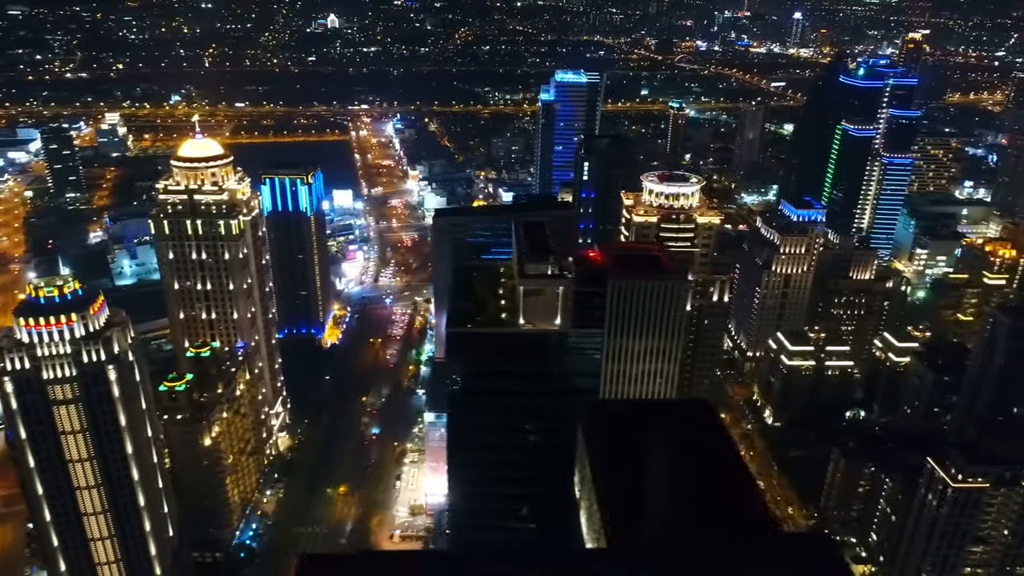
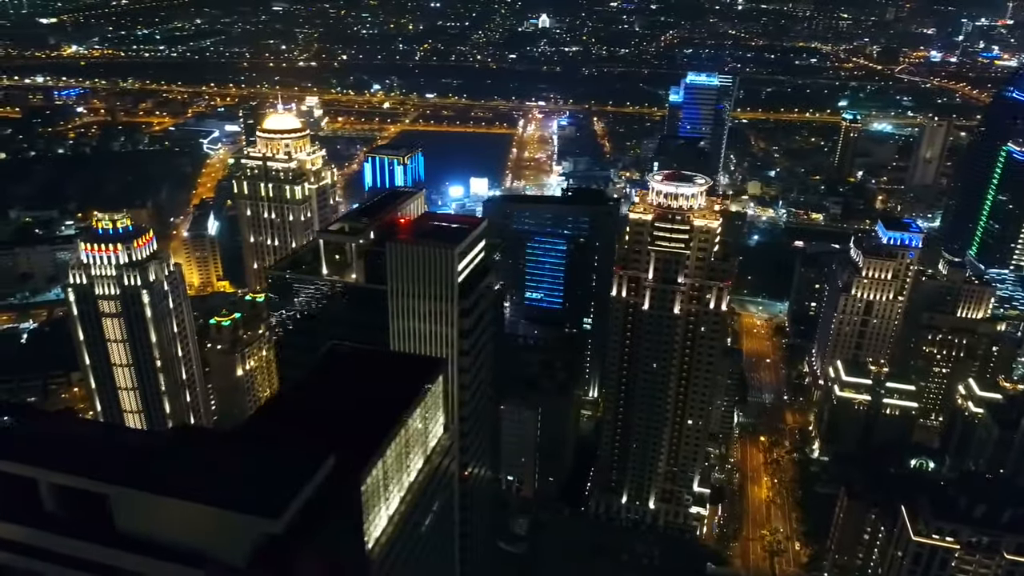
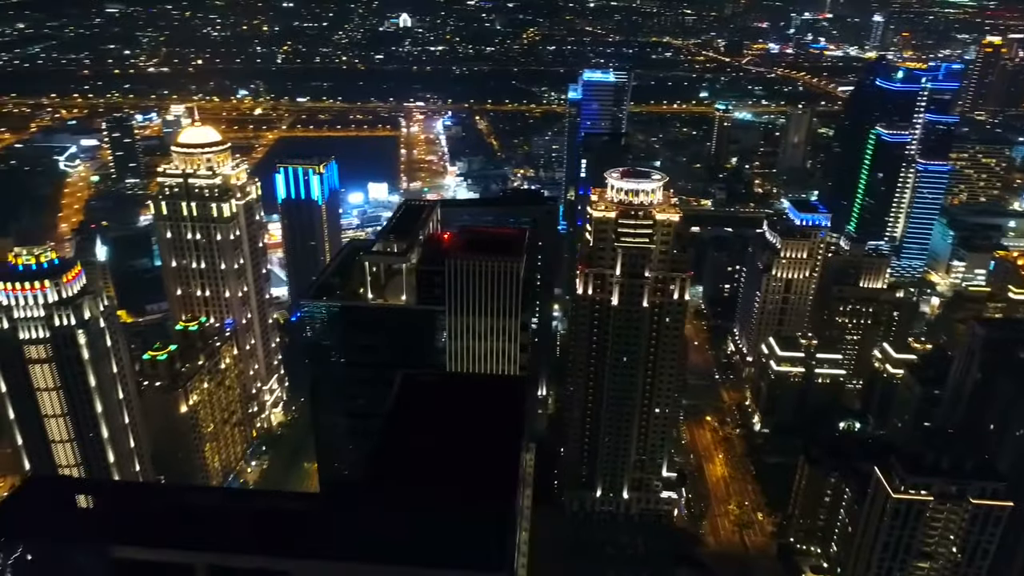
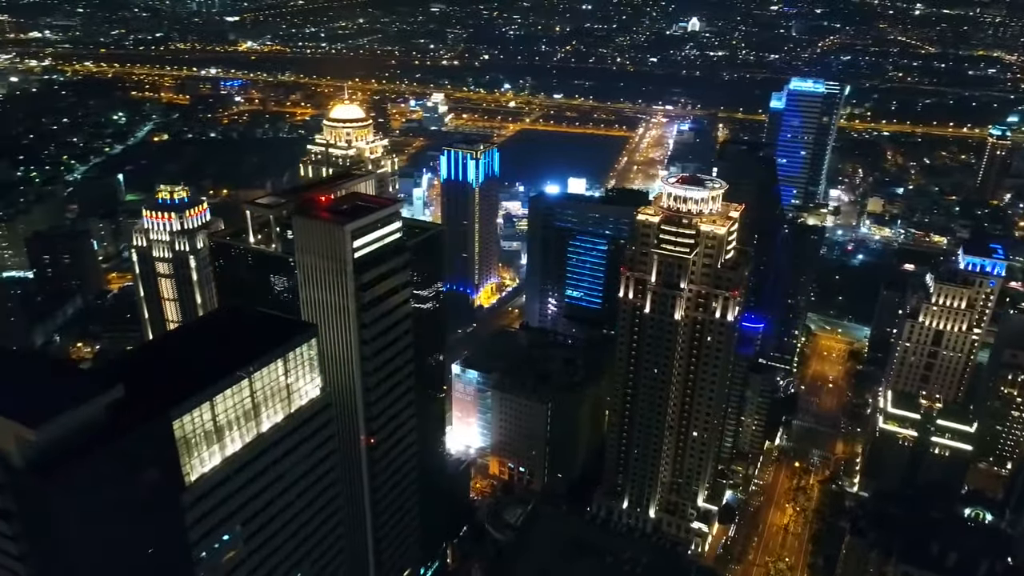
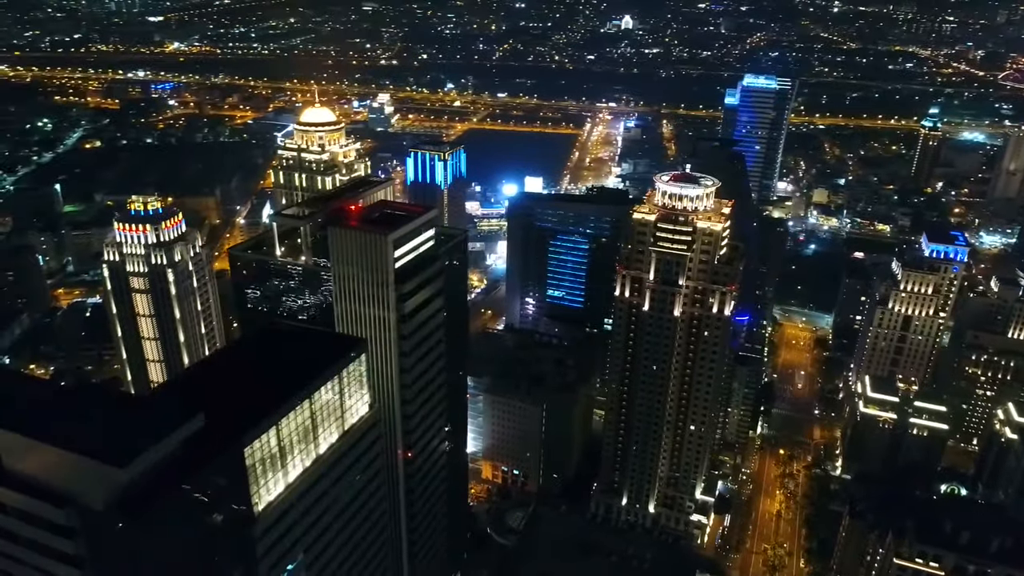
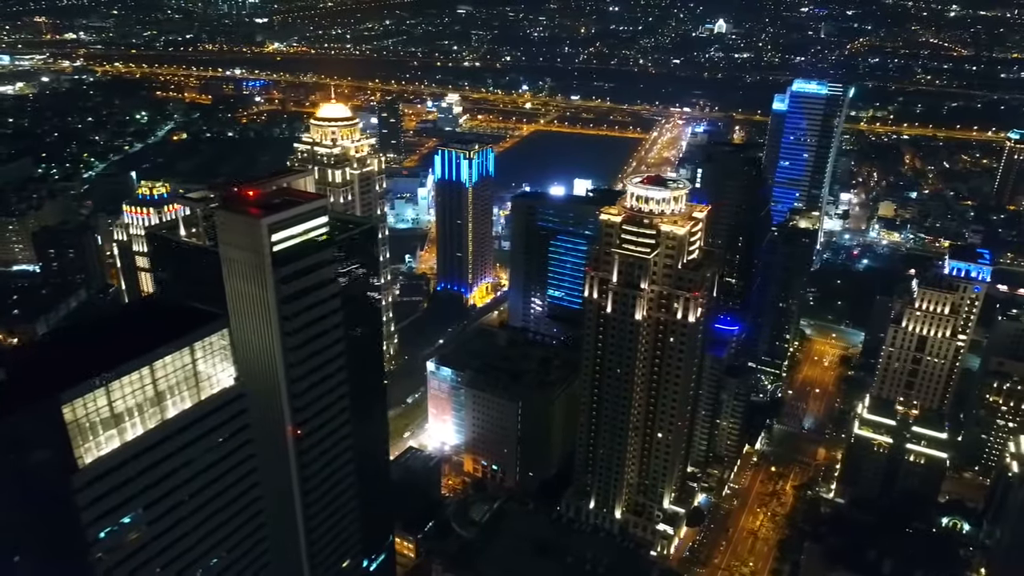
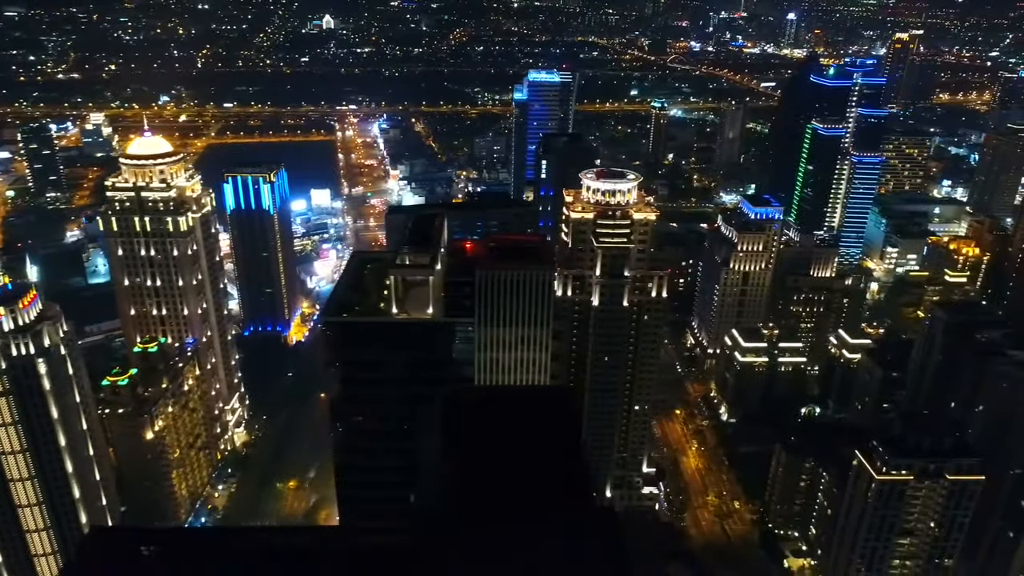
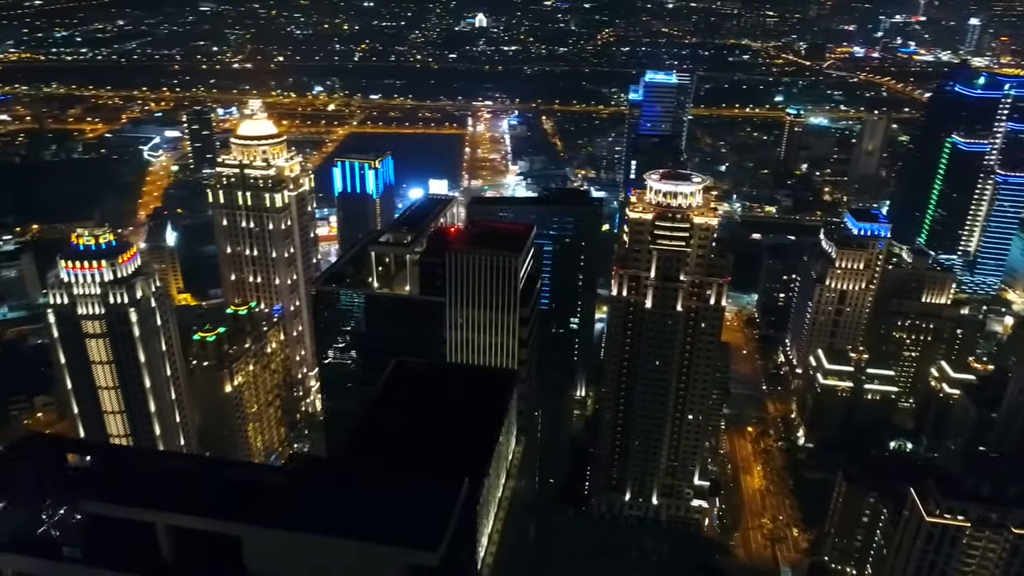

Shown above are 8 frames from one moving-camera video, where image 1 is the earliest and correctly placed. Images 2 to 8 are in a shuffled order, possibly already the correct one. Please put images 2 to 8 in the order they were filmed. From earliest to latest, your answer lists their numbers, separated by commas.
7, 3, 8, 2, 5, 4, 6
